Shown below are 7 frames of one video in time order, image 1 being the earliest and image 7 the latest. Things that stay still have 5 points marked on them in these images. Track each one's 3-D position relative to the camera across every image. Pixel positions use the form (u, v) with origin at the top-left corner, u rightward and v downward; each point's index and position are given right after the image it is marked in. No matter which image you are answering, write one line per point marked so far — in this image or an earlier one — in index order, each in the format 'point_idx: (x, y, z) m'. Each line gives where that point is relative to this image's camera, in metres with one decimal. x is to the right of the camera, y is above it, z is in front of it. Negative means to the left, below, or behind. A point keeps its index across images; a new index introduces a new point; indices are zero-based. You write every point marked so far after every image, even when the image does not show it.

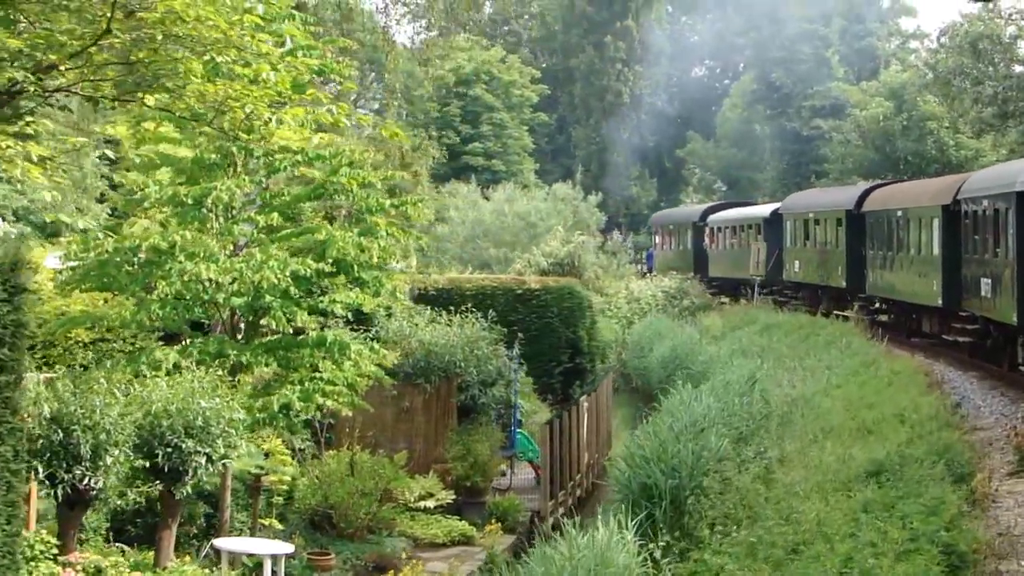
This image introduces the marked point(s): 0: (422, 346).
0: (-0.6, -0.4, +13.8) m
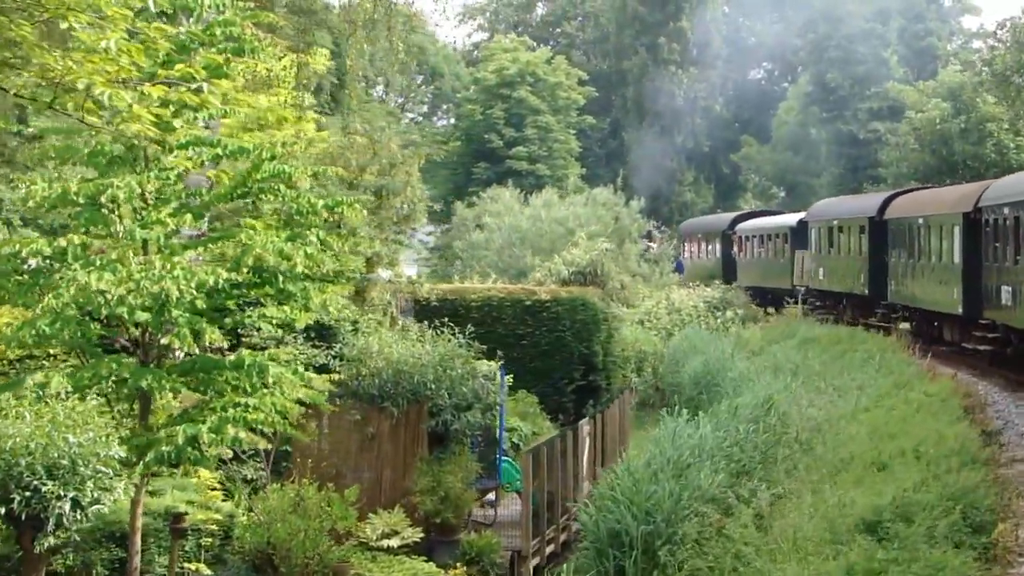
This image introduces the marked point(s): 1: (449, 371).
0: (-0.7, -0.5, +12.4) m
1: (-0.4, -0.5, +12.7) m
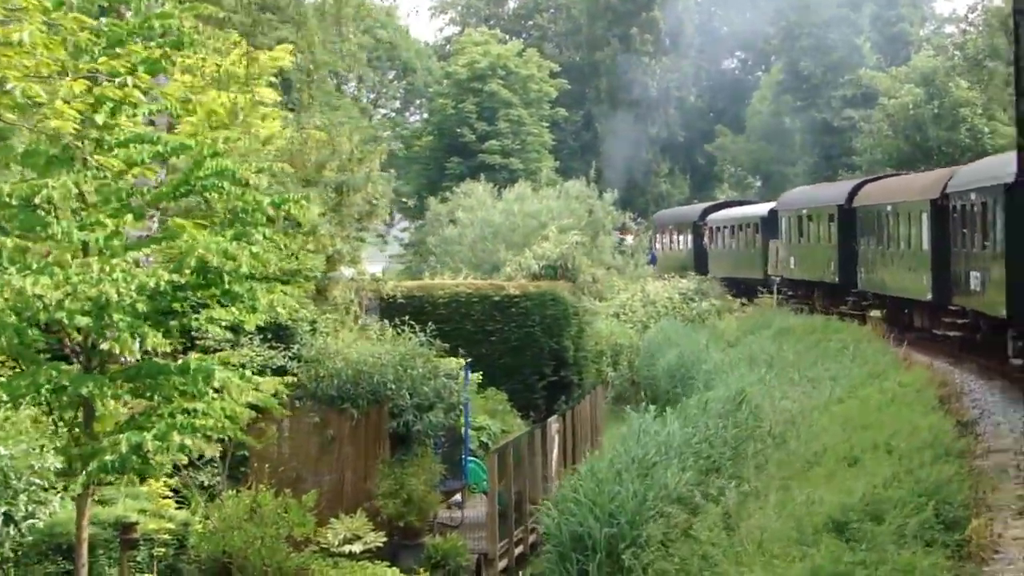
0: (-1.0, -0.4, +12.0) m
1: (-0.6, -0.5, +12.3) m
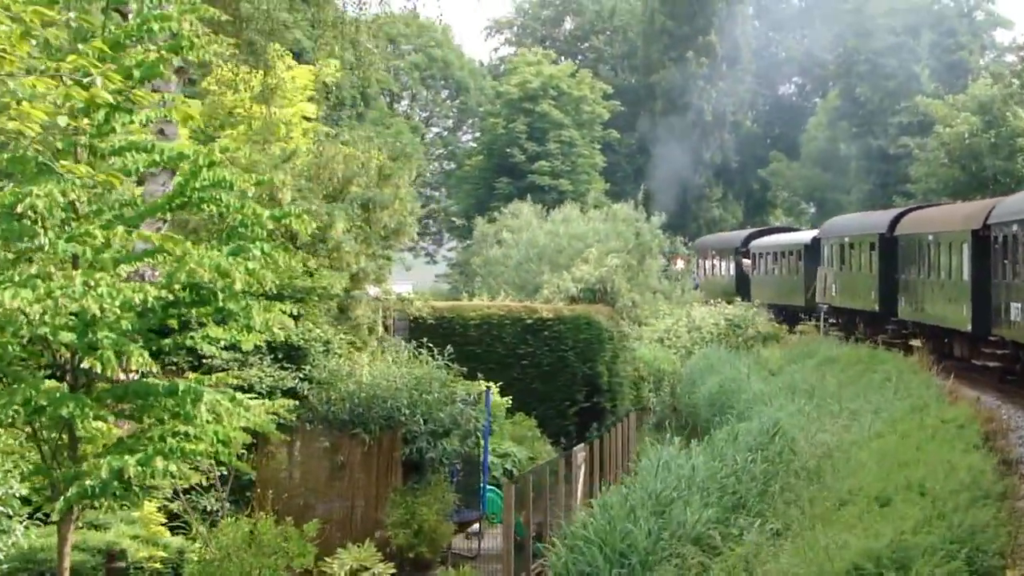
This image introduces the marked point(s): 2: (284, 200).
0: (-0.8, -0.6, +11.5) m
1: (-0.5, -0.6, +11.8) m
2: (-1.5, +0.6, +14.0) m
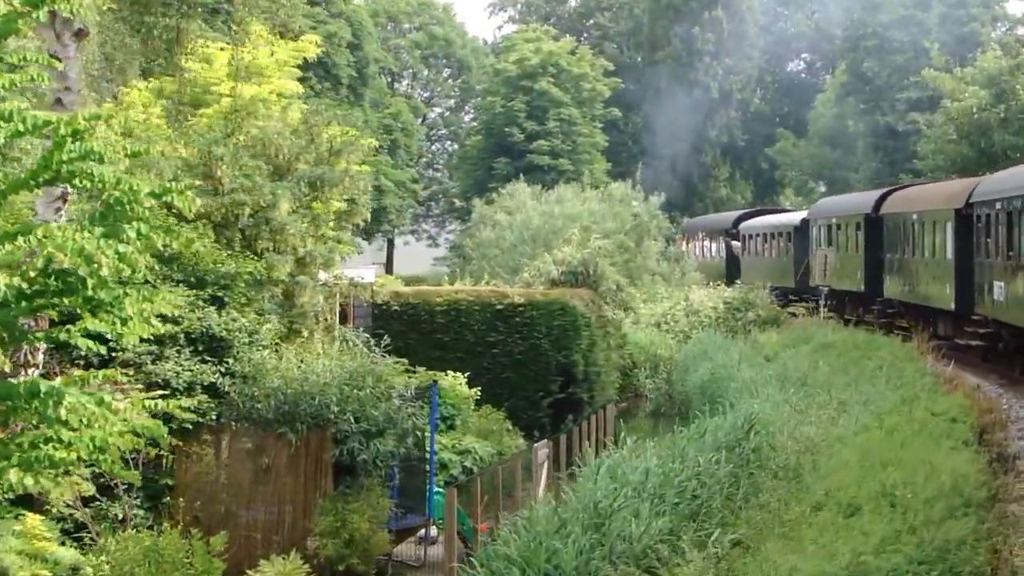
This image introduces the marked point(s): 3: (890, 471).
0: (-1.1, -0.5, +10.5) m
1: (-0.8, -0.5, +10.8) m
2: (-1.8, +0.7, +13.0) m
3: (+1.8, -0.9, +10.0) m
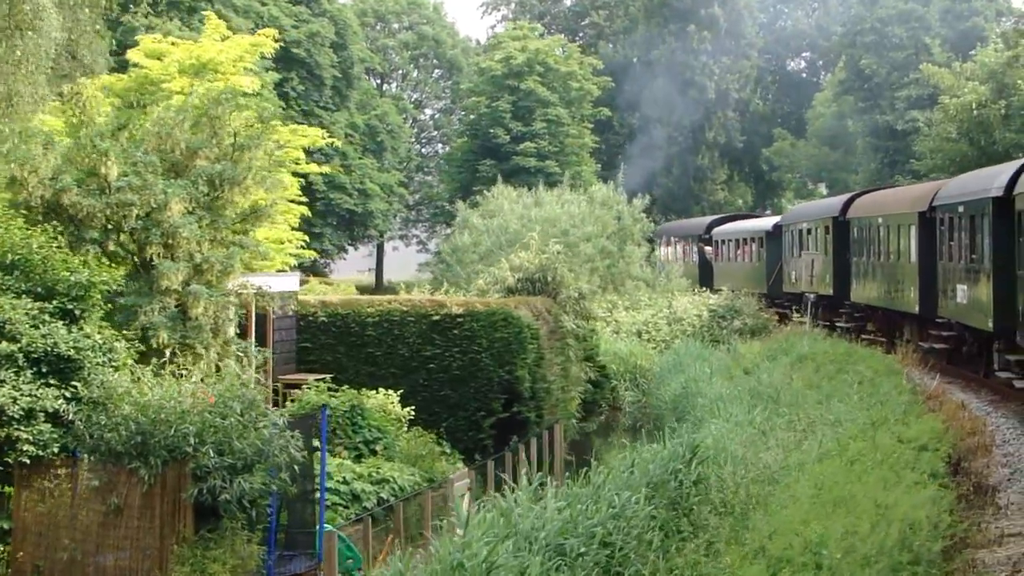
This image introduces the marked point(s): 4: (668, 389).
0: (-1.6, -0.5, +9.1) m
1: (-1.2, -0.6, +9.4) m
2: (-2.3, +0.6, +11.6) m
3: (+1.4, -0.9, +8.5) m
4: (+1.4, -0.9, +19.1) m
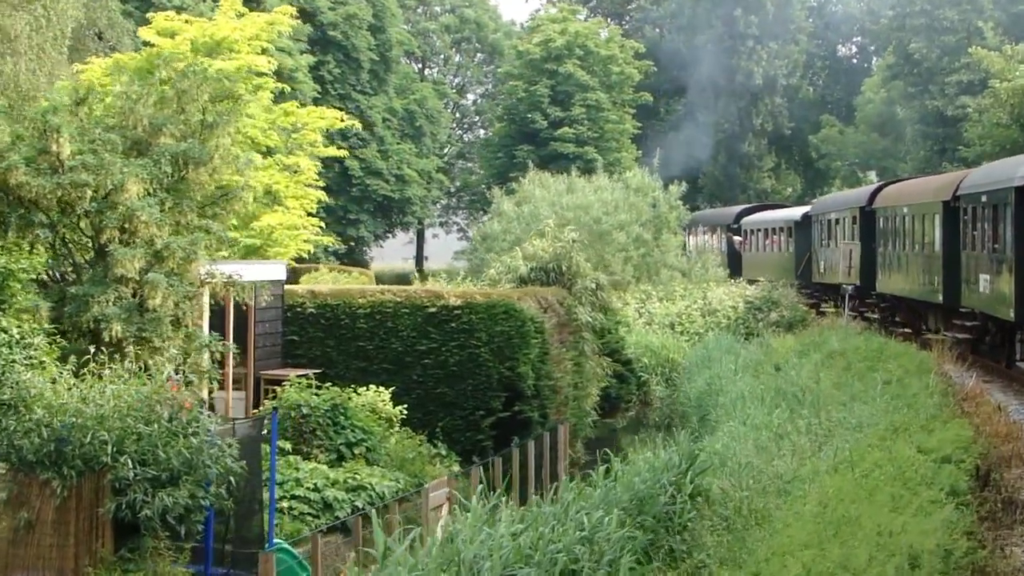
0: (-1.7, -0.5, +8.2) m
1: (-1.4, -0.5, +8.5) m
2: (-2.3, +0.7, +10.7) m
3: (+1.2, -0.9, +7.5) m
4: (+1.5, -0.9, +18.0) m
